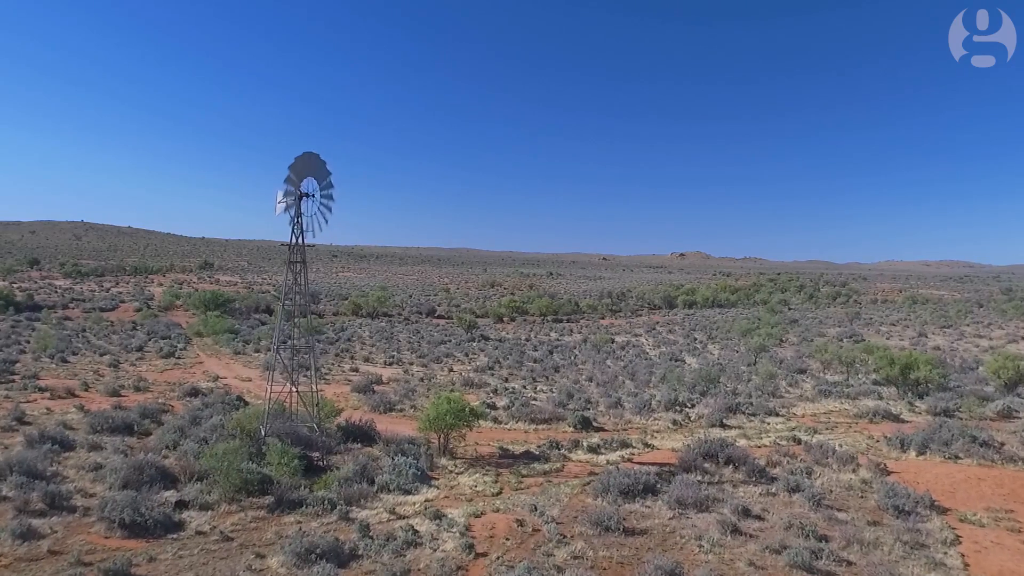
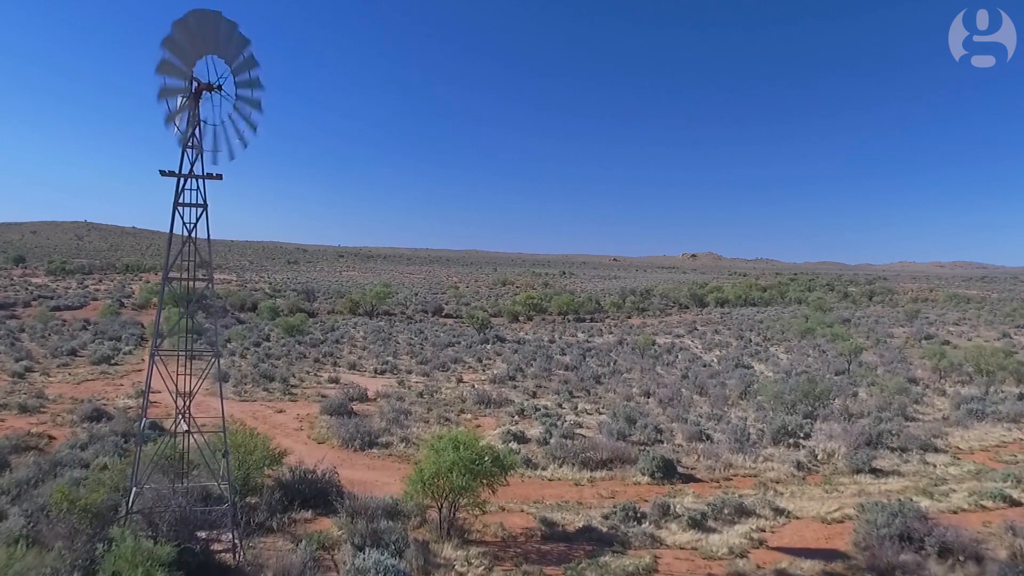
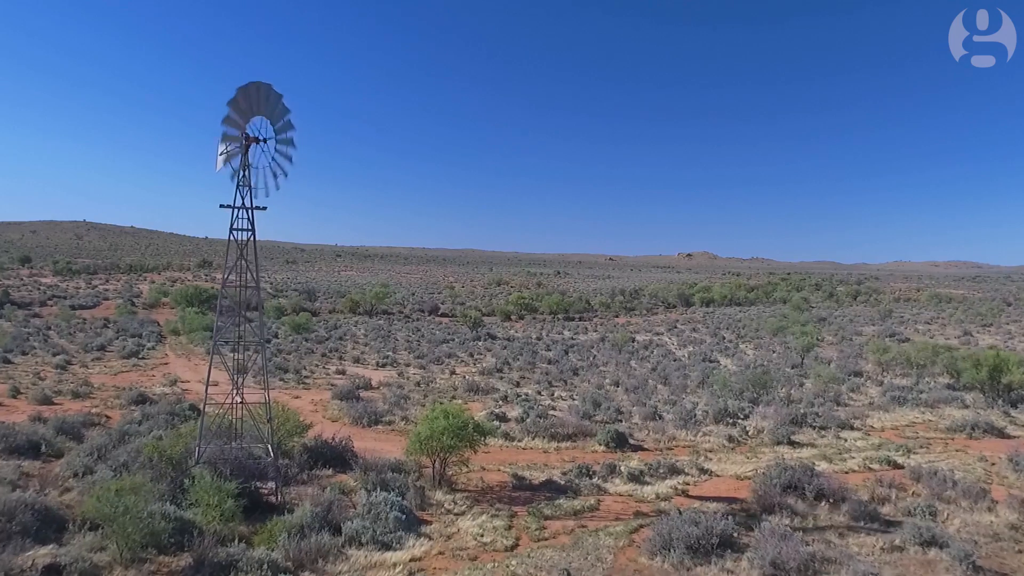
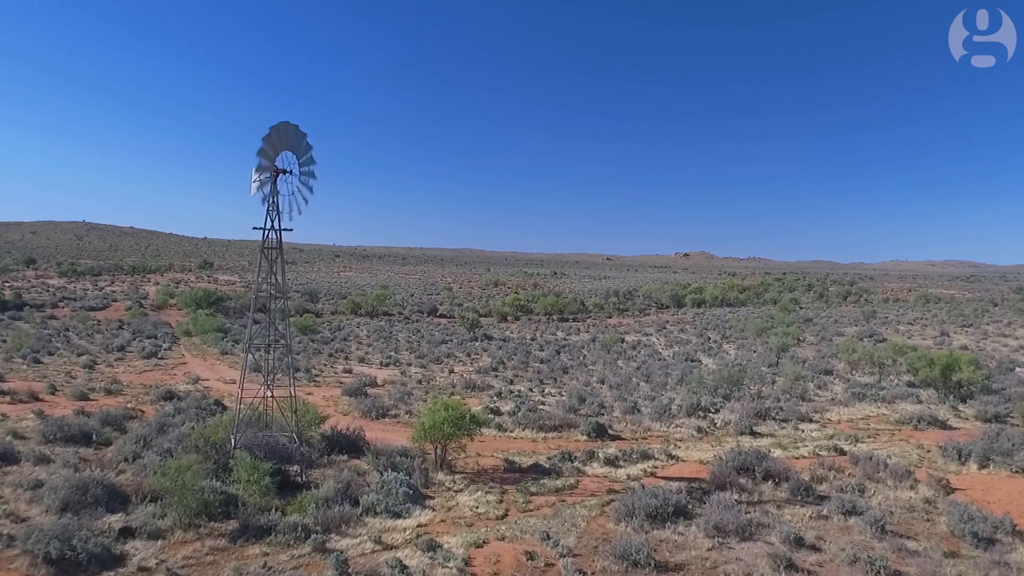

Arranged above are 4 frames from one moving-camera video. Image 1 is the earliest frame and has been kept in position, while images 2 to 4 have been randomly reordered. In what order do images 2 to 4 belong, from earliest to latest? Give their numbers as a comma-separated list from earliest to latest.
4, 3, 2
